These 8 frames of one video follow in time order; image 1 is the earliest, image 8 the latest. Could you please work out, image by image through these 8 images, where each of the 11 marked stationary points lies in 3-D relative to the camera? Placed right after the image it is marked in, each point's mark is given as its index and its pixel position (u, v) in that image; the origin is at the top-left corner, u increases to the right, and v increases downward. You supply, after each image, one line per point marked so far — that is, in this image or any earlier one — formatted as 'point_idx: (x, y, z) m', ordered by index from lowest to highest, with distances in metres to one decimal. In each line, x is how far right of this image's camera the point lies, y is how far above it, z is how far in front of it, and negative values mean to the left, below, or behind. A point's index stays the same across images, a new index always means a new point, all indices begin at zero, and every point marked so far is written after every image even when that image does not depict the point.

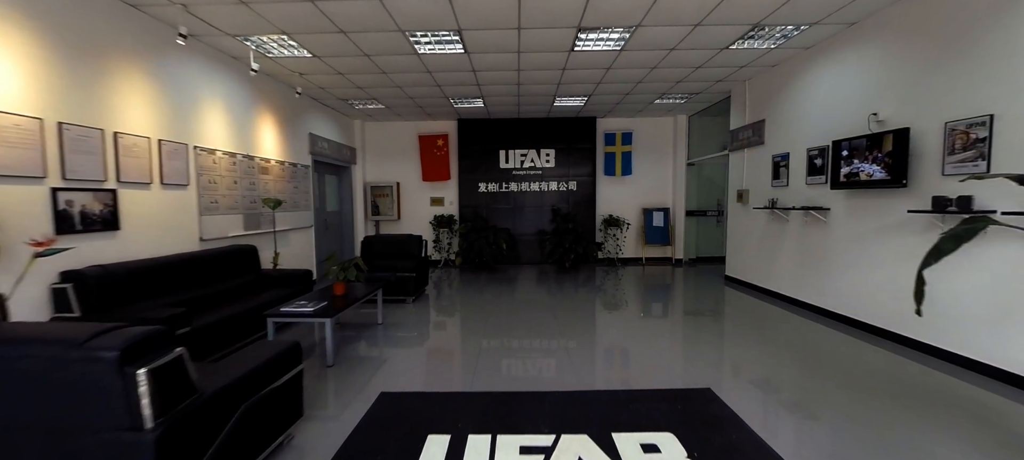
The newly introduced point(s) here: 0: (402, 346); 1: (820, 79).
0: (-1.2, -1.1, +4.0) m
1: (+3.5, +1.7, +4.3) m
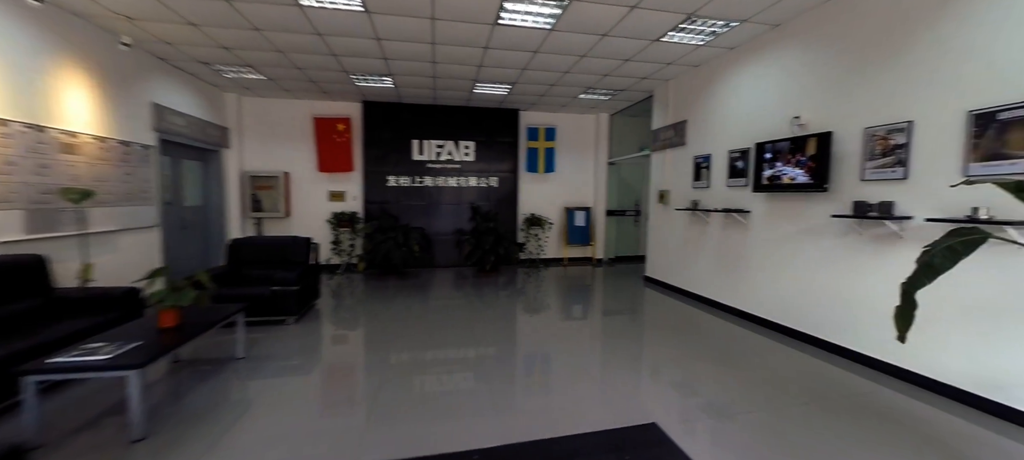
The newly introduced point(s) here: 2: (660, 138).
0: (-1.9, -1.1, +3.1) m
1: (+2.6, +1.7, +4.3) m
2: (+2.2, +1.4, +5.8) m
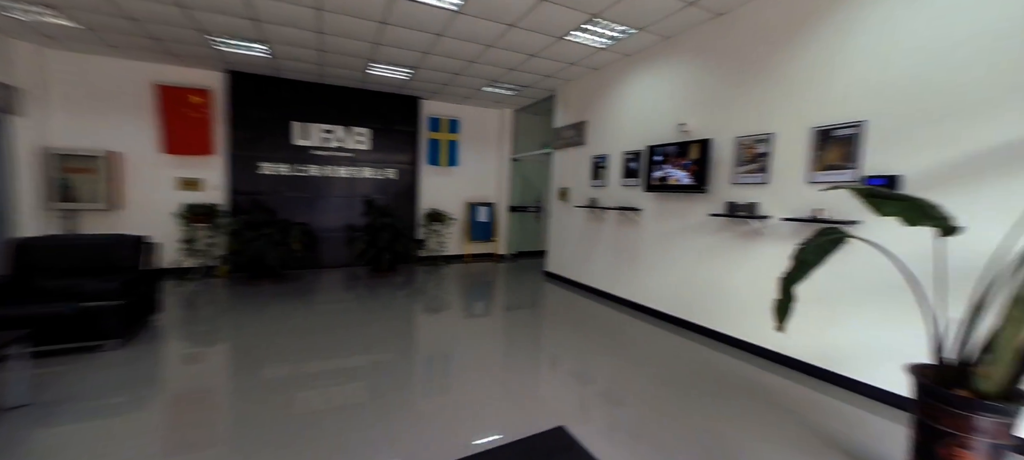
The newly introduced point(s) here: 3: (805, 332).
0: (-2.6, -1.1, +2.3) m
1: (+1.5, +1.7, +4.6) m
2: (+0.7, +1.4, +5.9) m
3: (+2.3, -0.8, +3.0) m
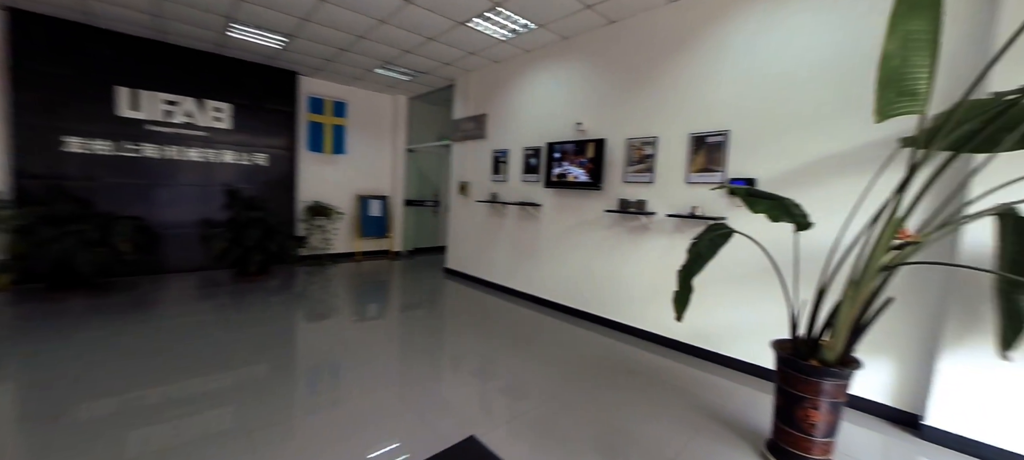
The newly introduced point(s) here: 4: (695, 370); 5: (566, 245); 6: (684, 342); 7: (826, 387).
0: (-3.0, -1.1, +1.4) m
1: (+0.3, +1.8, +4.6) m
2: (-0.8, +1.5, +5.7) m
3: (+1.5, -0.8, +3.4) m
4: (+1.5, -1.1, +3.1) m
5: (+0.6, -0.2, +4.4) m
6: (+1.5, -1.0, +3.4) m
7: (+1.5, -0.8, +1.9) m
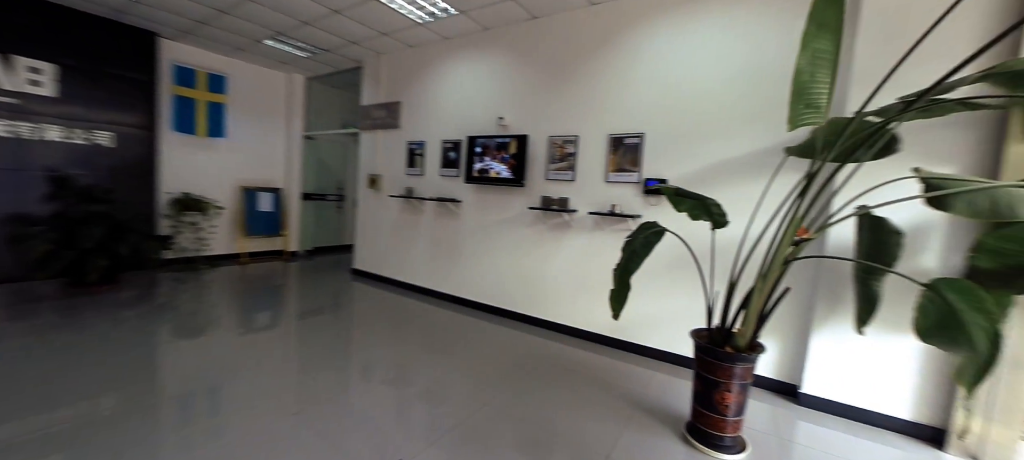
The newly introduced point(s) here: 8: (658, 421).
0: (-3.1, -1.1, +0.5) m
1: (-0.6, +1.8, +4.4) m
2: (-1.9, +1.6, +5.2) m
3: (+0.9, -0.7, +3.5) m
4: (+0.9, -1.1, +3.3) m
5: (-0.3, -0.1, +4.3) m
6: (+0.8, -1.0, +3.5) m
7: (+1.2, -0.8, +2.0) m
8: (+0.9, -1.2, +2.4) m
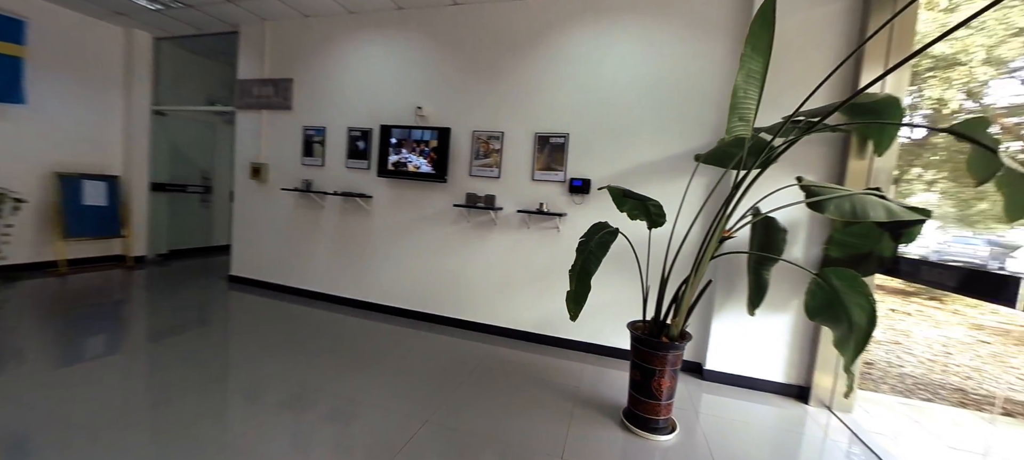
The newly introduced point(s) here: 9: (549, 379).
0: (-2.8, -1.2, -0.4) m
1: (-1.5, +1.8, +4.0) m
2: (-3.0, +1.6, +4.4) m
3: (+0.2, -0.7, +3.6) m
4: (+0.3, -1.1, +3.3) m
5: (-1.1, -0.1, +3.9) m
6: (+0.2, -0.9, +3.6) m
7: (+0.9, -0.7, +2.2) m
8: (+0.6, -1.2, +2.5) m
9: (+0.3, -1.1, +2.9) m
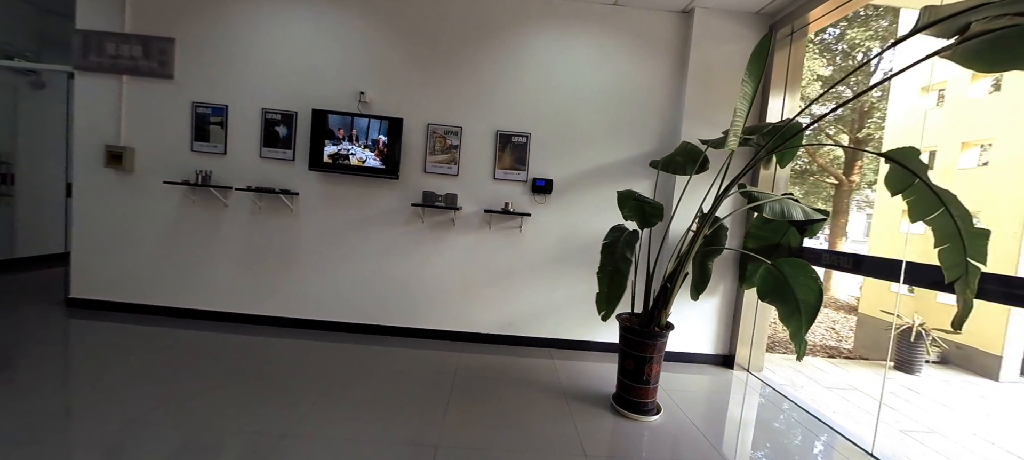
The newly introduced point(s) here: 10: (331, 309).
0: (-1.7, -1.3, -1.2) m
1: (-2.0, +1.8, +3.3) m
2: (-3.5, +1.5, +3.2) m
3: (-0.2, -0.7, +3.5) m
4: (0.0, -1.1, +3.3) m
5: (-1.5, -0.1, +3.4) m
6: (-0.2, -0.9, +3.5) m
7: (+0.9, -0.7, +2.5) m
8: (+0.5, -1.2, +2.7) m
9: (+0.1, -1.2, +2.9) m
10: (-1.7, -0.7, +3.5) m
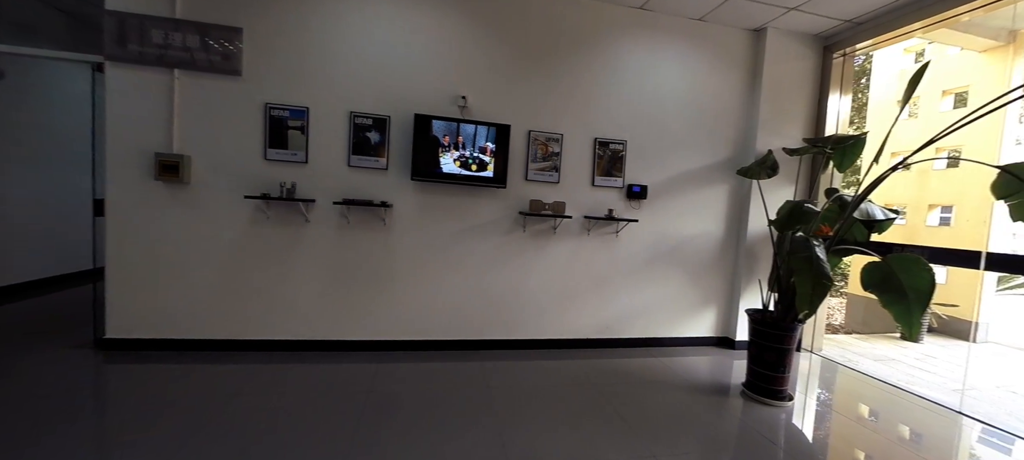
0: (0.0, -1.4, -1.4) m
1: (-1.1, +1.7, +3.0) m
2: (-2.6, +1.3, +2.7) m
3: (+0.7, -0.8, +3.5) m
4: (+0.9, -1.1, +3.4) m
5: (-0.6, -0.2, +3.2) m
6: (+0.7, -1.0, +3.6) m
7: (+2.0, -0.8, +2.7) m
8: (+1.6, -1.2, +2.8) m
9: (+1.1, -1.2, +3.1) m
10: (-0.8, -0.8, +3.3) m
